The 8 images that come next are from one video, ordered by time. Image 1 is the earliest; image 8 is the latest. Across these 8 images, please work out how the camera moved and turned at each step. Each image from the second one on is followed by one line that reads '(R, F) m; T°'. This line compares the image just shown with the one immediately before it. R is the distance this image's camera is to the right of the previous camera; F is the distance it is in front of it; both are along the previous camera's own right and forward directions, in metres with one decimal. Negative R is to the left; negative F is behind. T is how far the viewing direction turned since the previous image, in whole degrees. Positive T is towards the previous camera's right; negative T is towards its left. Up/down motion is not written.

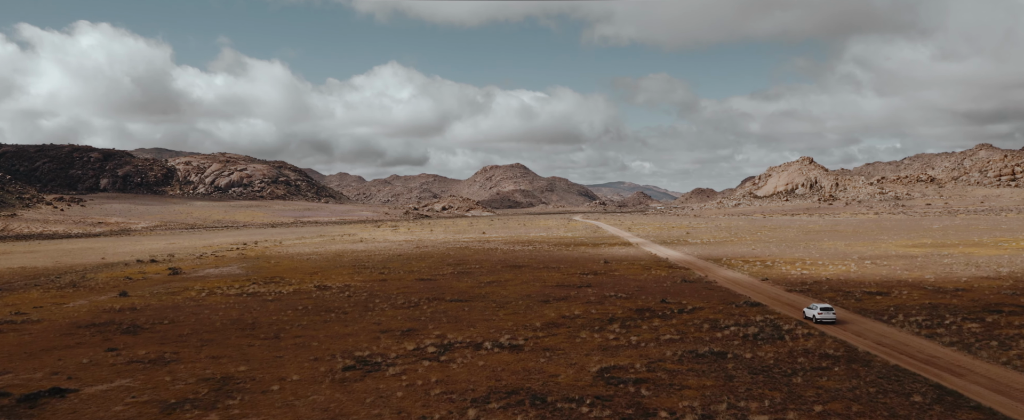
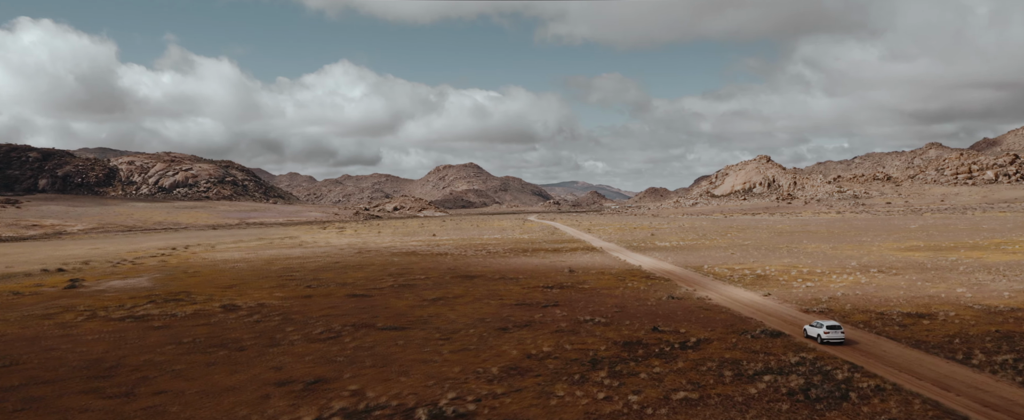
(+0.2, +7.1) m; +4°
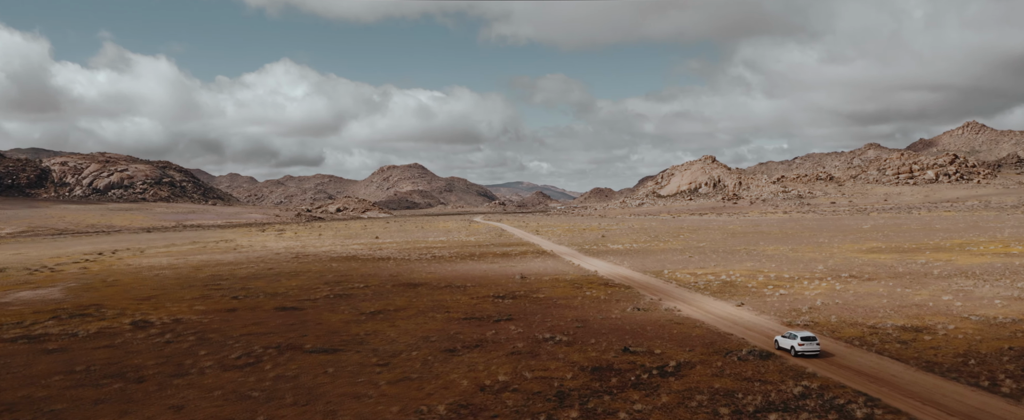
(-0.1, +3.4) m; +5°
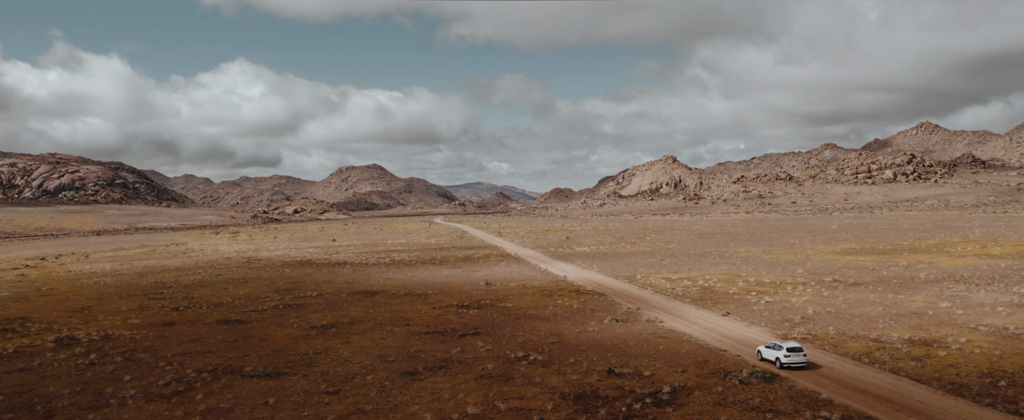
(-0.3, +2.5) m; +3°
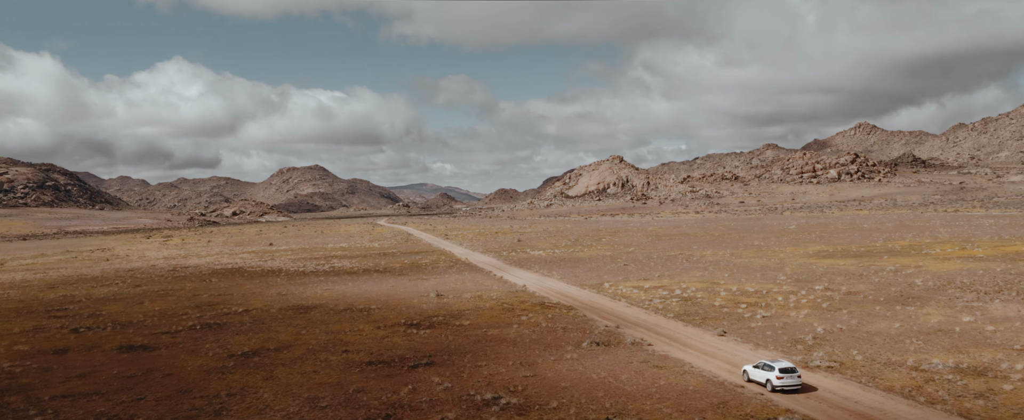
(-0.5, +4.2) m; +5°
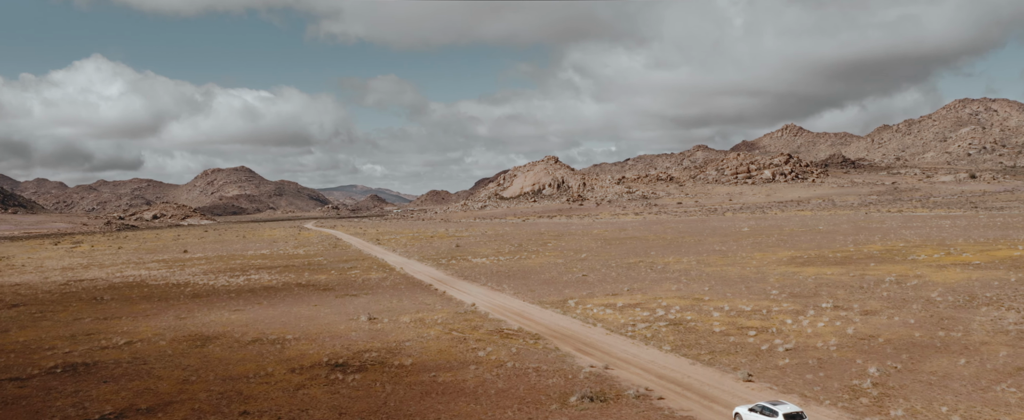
(-0.7, +5.6) m; +6°
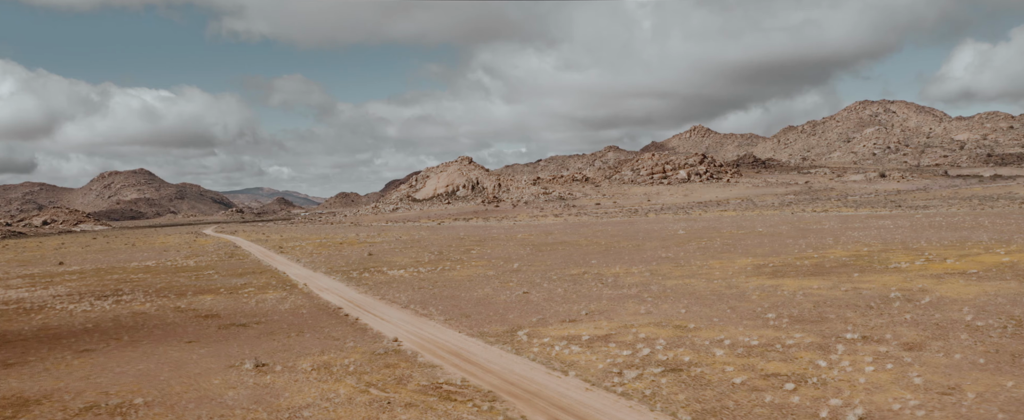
(-0.8, +6.5) m; +8°
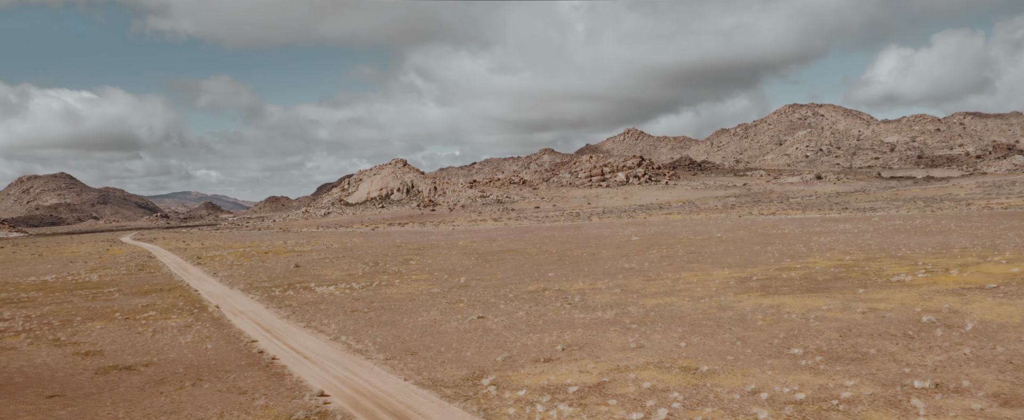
(-0.8, +5.3) m; +6°
